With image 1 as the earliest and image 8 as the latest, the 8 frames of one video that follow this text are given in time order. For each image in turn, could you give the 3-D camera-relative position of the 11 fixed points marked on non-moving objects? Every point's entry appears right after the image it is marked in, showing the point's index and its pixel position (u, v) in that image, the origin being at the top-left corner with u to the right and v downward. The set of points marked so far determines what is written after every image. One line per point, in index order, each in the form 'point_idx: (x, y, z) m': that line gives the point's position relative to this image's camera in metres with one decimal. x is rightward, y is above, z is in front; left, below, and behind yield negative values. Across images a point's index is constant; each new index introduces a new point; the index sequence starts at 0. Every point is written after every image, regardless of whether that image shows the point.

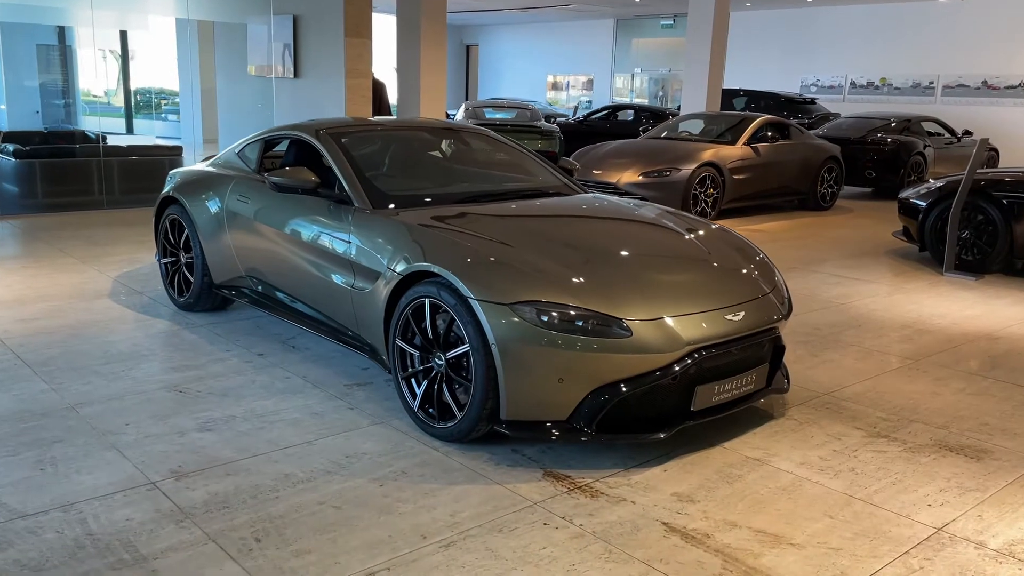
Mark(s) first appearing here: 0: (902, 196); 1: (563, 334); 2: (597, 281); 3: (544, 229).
0: (+3.1, +0.7, +7.3) m
1: (+0.2, -0.1, +2.9) m
2: (+0.3, 0.0, +3.1) m
3: (+0.1, +0.2, +3.5) m
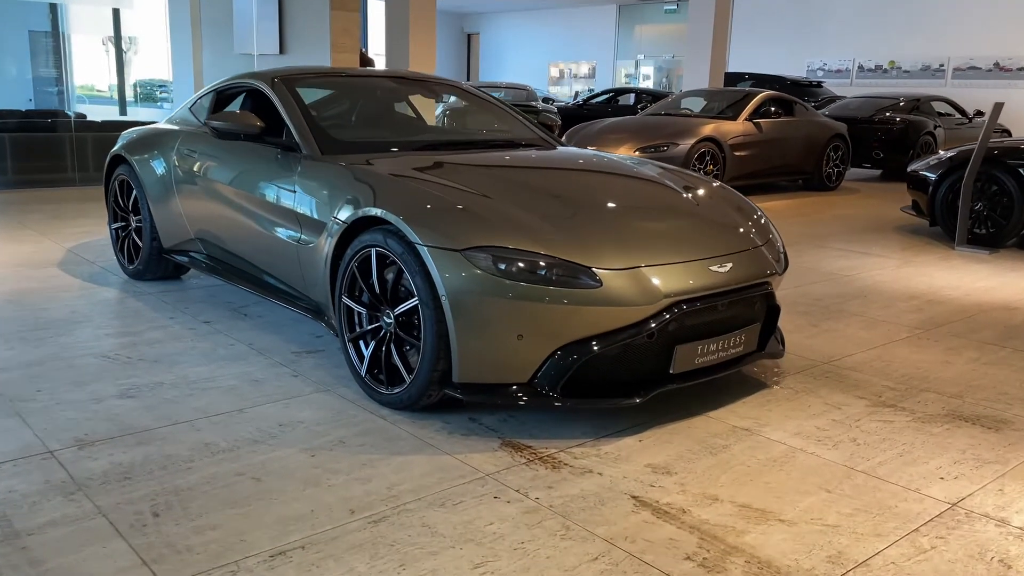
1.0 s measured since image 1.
0: (+3.0, +0.9, +7.0) m
1: (0.0, 0.0, +2.6) m
2: (+0.2, +0.2, +2.7) m
3: (0.0, +0.4, +3.2) m
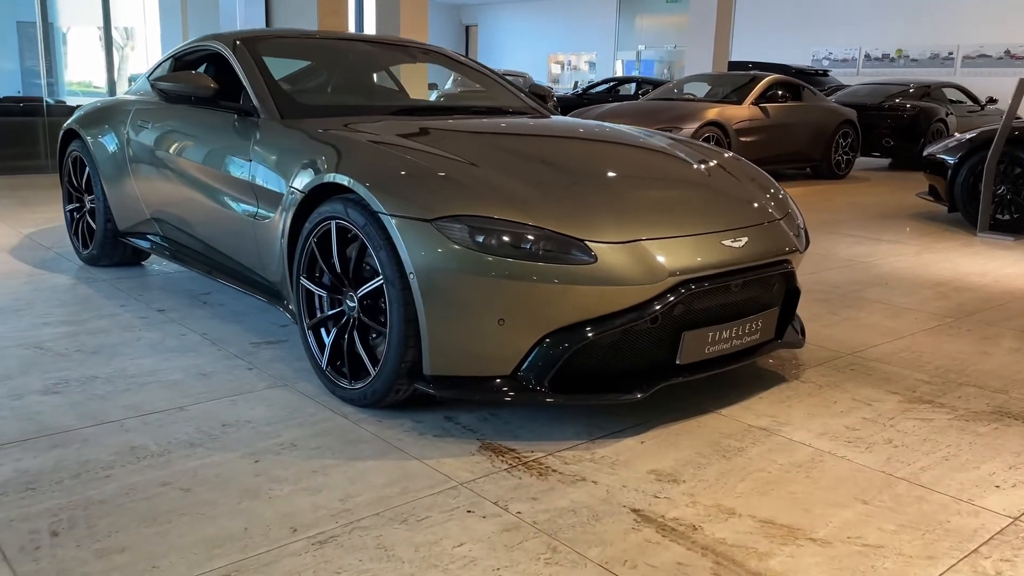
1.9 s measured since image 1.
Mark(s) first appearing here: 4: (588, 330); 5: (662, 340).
0: (+3.0, +1.0, +6.6) m
1: (0.0, +0.1, +2.2) m
2: (+0.1, +0.2, +2.3) m
3: (0.0, +0.5, +2.8) m
4: (+0.2, -0.1, +2.2) m
5: (+0.4, -0.1, +2.3) m
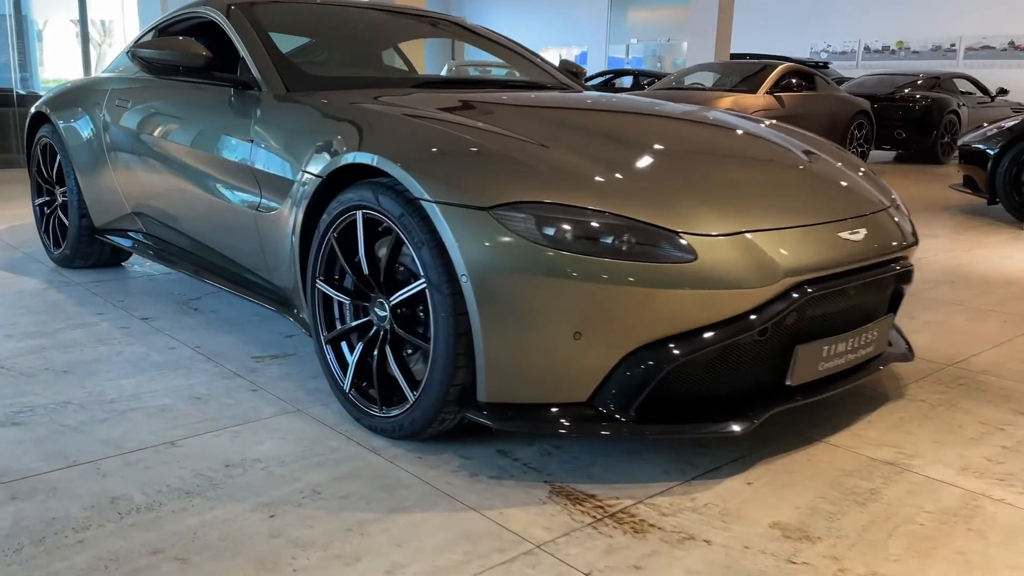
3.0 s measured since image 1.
0: (+3.0, +1.0, +6.2) m
1: (+0.1, +0.1, +1.7) m
2: (+0.3, +0.2, +1.9) m
3: (+0.1, +0.4, +2.4) m
4: (+0.3, -0.1, +1.8) m
5: (+0.5, -0.1, +1.9) m
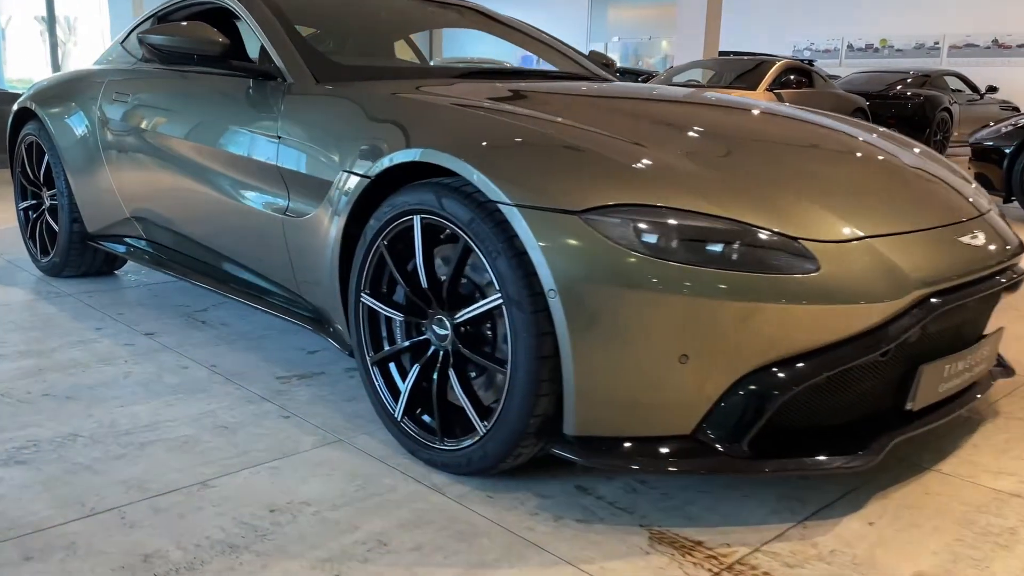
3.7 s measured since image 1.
0: (+3.0, +1.0, +6.0) m
1: (+0.3, 0.0, +1.5) m
2: (+0.4, +0.2, +1.7) m
3: (+0.2, +0.4, +2.1) m
4: (+0.5, -0.1, +1.6) m
5: (+0.7, -0.2, +1.7) m
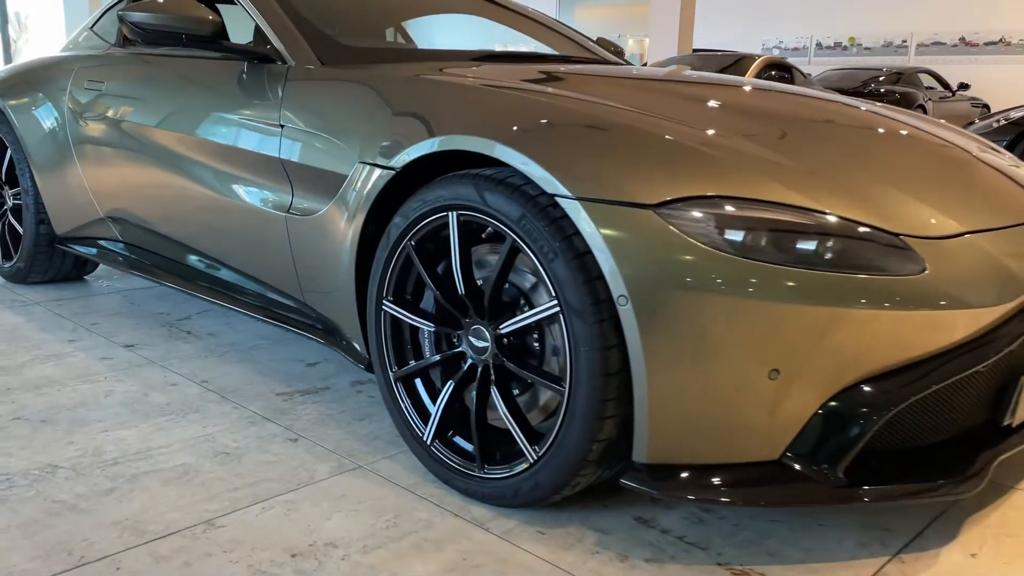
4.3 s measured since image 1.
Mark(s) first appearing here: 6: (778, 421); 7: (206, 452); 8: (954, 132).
0: (+2.9, +1.0, +5.9) m
1: (+0.4, 0.0, +1.3) m
2: (+0.5, +0.2, +1.5) m
3: (+0.3, +0.4, +1.9) m
4: (+0.6, -0.1, +1.4) m
5: (+0.8, -0.2, +1.5) m
6: (+0.4, -0.2, +1.4) m
7: (-0.6, -0.3, +1.8) m
8: (+0.9, +0.3, +2.0) m
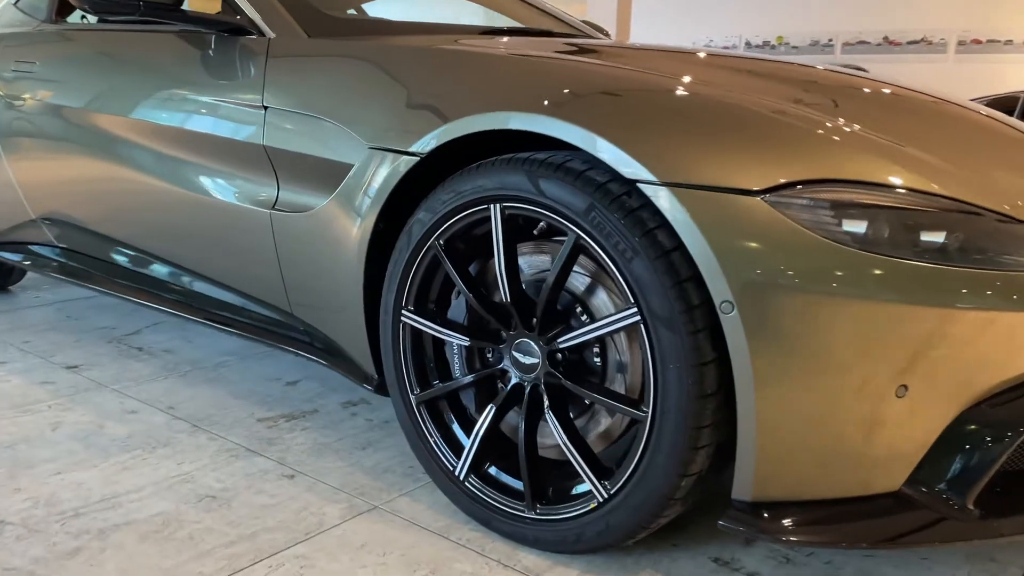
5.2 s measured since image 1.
0: (+2.6, +1.0, +5.9) m
1: (+0.5, 0.0, +1.1) m
2: (+0.6, +0.2, +1.3) m
3: (+0.3, +0.4, +1.7) m
4: (+0.7, -0.1, +1.2) m
5: (+0.9, -0.2, +1.3) m
6: (+0.5, -0.2, +1.2) m
7: (-0.5, -0.3, +1.5) m
8: (+1.0, +0.3, +1.8) m
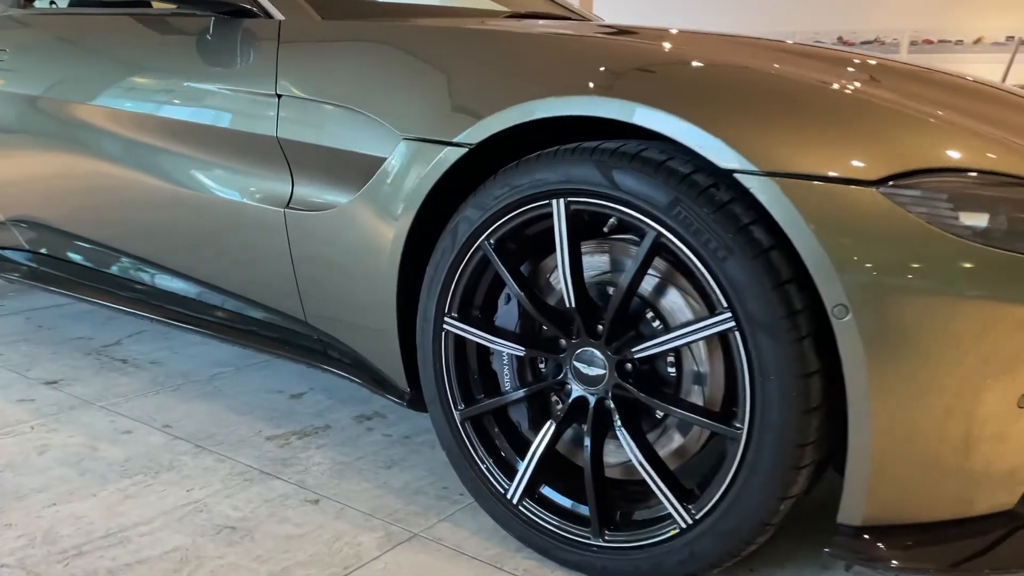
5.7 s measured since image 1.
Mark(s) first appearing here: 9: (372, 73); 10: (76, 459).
0: (+2.4, +1.1, +5.9) m
1: (+0.6, 0.0, +1.0) m
2: (+0.7, +0.2, +1.2) m
3: (+0.4, +0.4, +1.6) m
4: (+0.8, -0.1, +1.1) m
5: (+0.9, -0.2, +1.2) m
6: (+0.6, -0.2, +1.1) m
7: (-0.4, -0.3, +1.3) m
8: (+1.0, +0.3, +1.7) m
9: (-0.2, +0.3, +1.4) m
10: (-0.7, -0.3, +1.6) m
